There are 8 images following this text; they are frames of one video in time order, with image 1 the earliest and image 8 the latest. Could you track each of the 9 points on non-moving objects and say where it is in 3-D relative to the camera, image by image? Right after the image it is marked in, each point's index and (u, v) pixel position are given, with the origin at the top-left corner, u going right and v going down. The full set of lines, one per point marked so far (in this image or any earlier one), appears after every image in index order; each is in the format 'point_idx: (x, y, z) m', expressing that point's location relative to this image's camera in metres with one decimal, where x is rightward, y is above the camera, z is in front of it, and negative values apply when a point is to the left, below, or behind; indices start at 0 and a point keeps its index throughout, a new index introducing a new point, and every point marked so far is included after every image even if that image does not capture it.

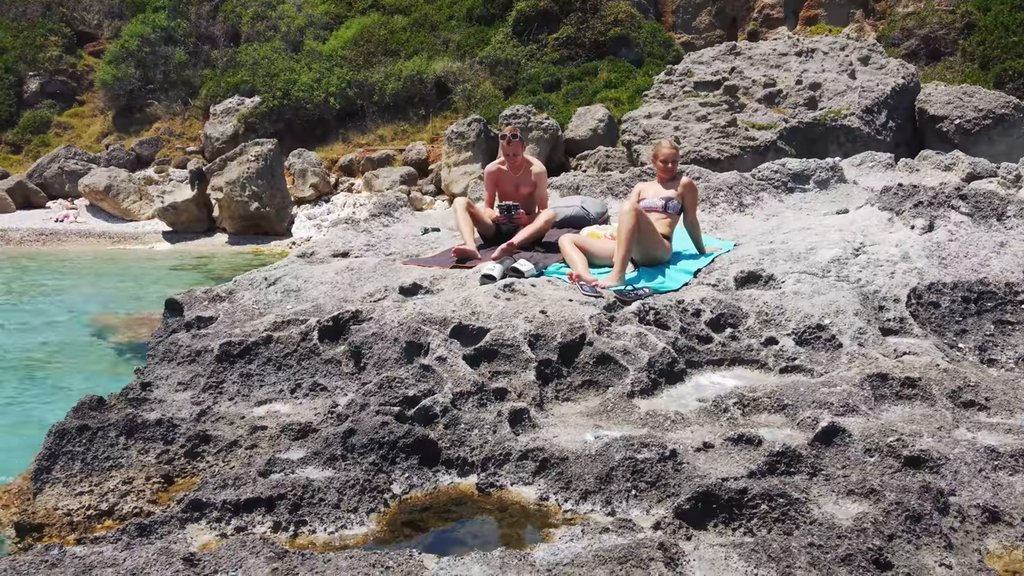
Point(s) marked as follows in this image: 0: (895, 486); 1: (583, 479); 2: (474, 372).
0: (+0.8, -0.4, +1.5) m
1: (+0.2, -0.4, +1.7) m
2: (-0.1, -0.3, +2.2) m
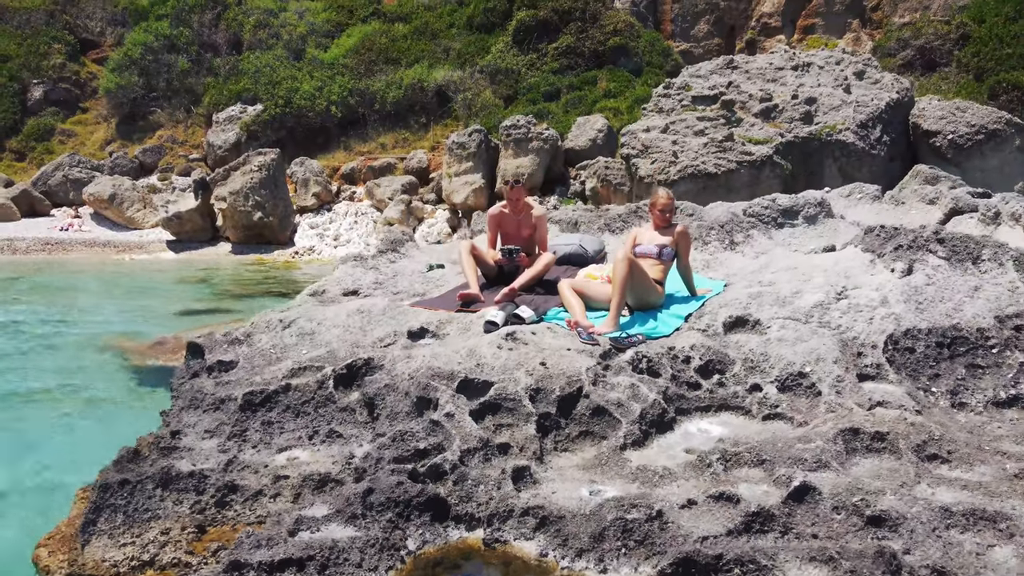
0: (+0.8, -0.6, +1.7) m
1: (+0.2, -0.6, +1.9) m
2: (-0.1, -0.4, +2.4) m
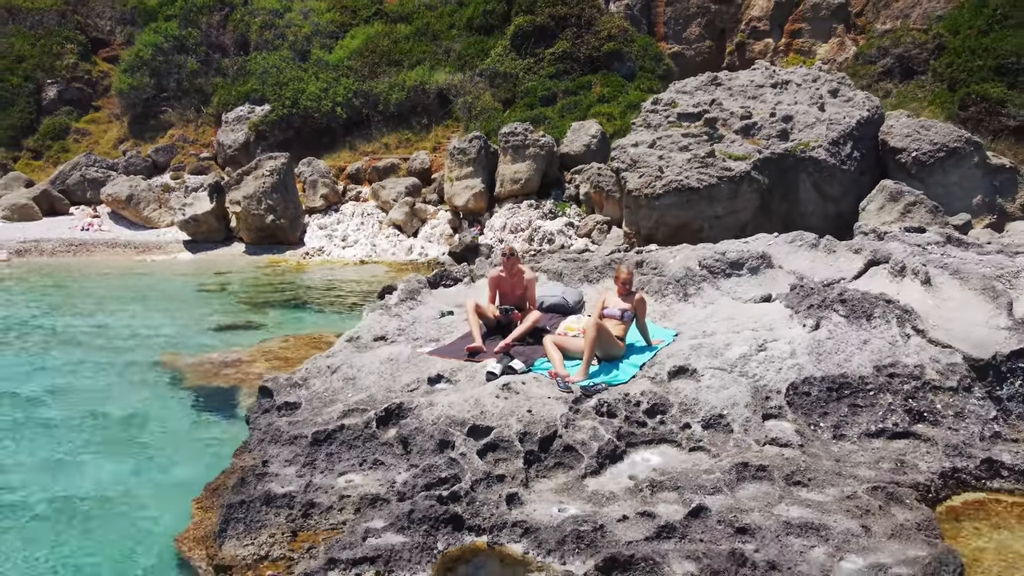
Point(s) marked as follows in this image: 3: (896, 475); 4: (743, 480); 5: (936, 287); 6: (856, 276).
0: (+0.7, -0.9, +2.6) m
1: (+0.1, -0.9, +2.8) m
2: (-0.1, -0.8, +3.3) m
3: (+1.7, -0.8, +3.3) m
4: (+1.0, -0.8, +3.1) m
5: (+2.8, 0.0, +5.0) m
6: (+2.4, +0.1, +5.3) m
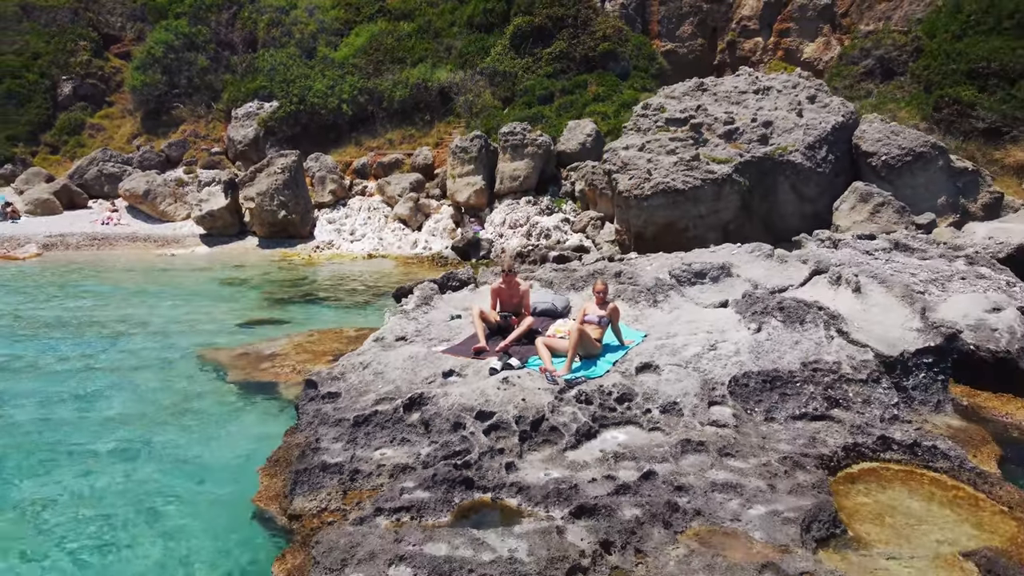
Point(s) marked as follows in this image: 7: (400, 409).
0: (+0.7, -1.0, +3.6) m
1: (+0.1, -1.0, +3.8) m
2: (-0.1, -0.9, +4.3) m
3: (+1.7, -0.9, +4.2) m
4: (+0.9, -0.9, +4.1) m
5: (+2.7, 0.0, +5.9) m
6: (+2.4, 0.0, +6.2) m
7: (-0.7, -0.7, +4.7) m
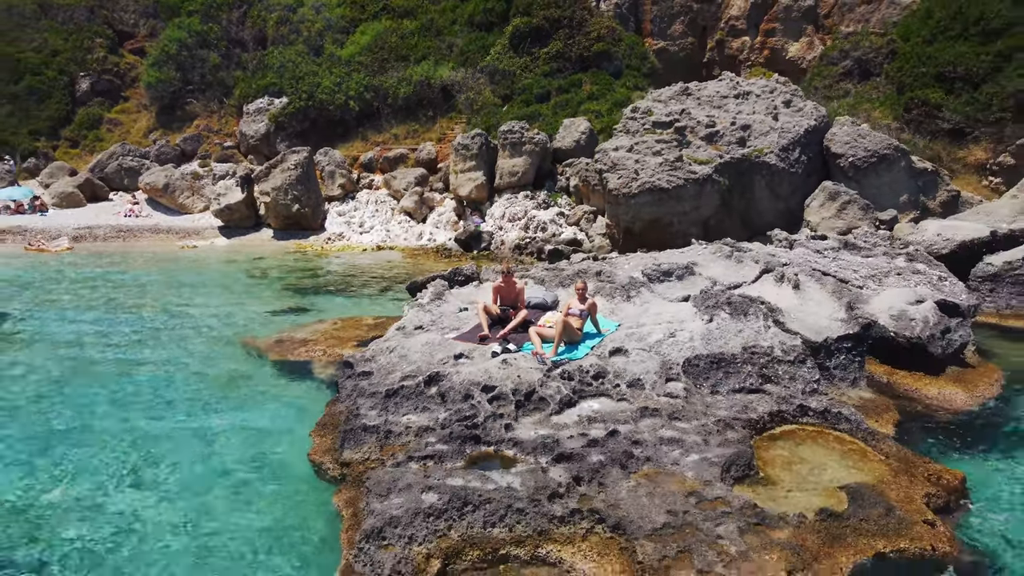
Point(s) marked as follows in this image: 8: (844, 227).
0: (+0.7, -1.0, +4.8) m
1: (+0.1, -1.1, +5.0) m
2: (-0.2, -0.9, +5.5) m
3: (+1.6, -0.9, +5.4) m
4: (+0.9, -0.9, +5.3) m
5: (+2.7, 0.0, +7.1) m
6: (+2.3, 0.0, +7.4) m
7: (-0.7, -0.7, +6.0) m
8: (+5.6, +1.0, +12.7) m
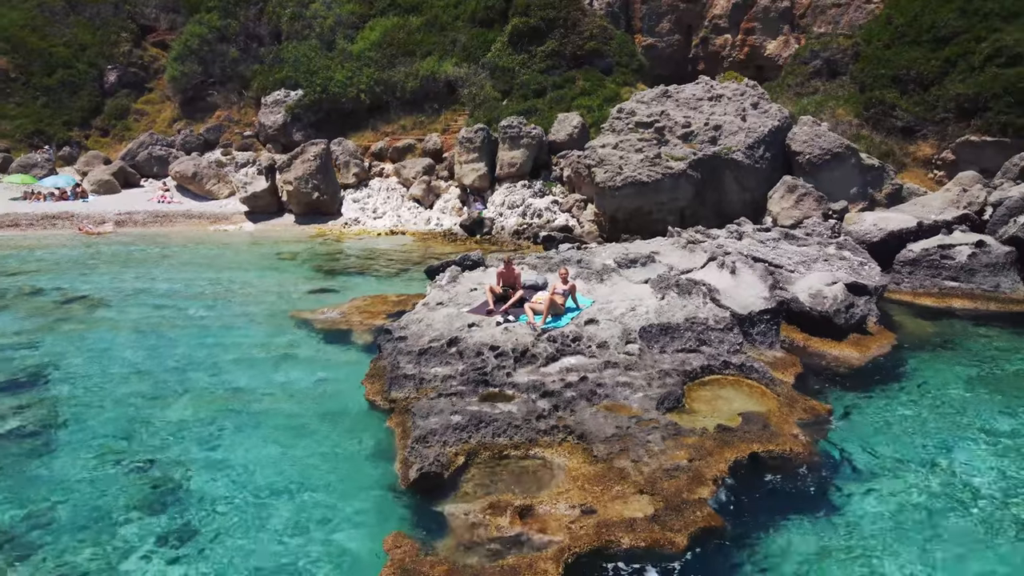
0: (+0.7, -0.9, +6.8) m
1: (+0.1, -0.9, +7.0) m
2: (-0.2, -0.7, +7.5) m
3: (+1.6, -0.8, +7.5) m
4: (+0.9, -0.8, +7.3) m
5: (+2.7, +0.2, +9.1) m
6: (+2.3, +0.2, +9.4) m
7: (-0.7, -0.6, +8.0) m
8: (+5.6, +1.4, +14.6) m
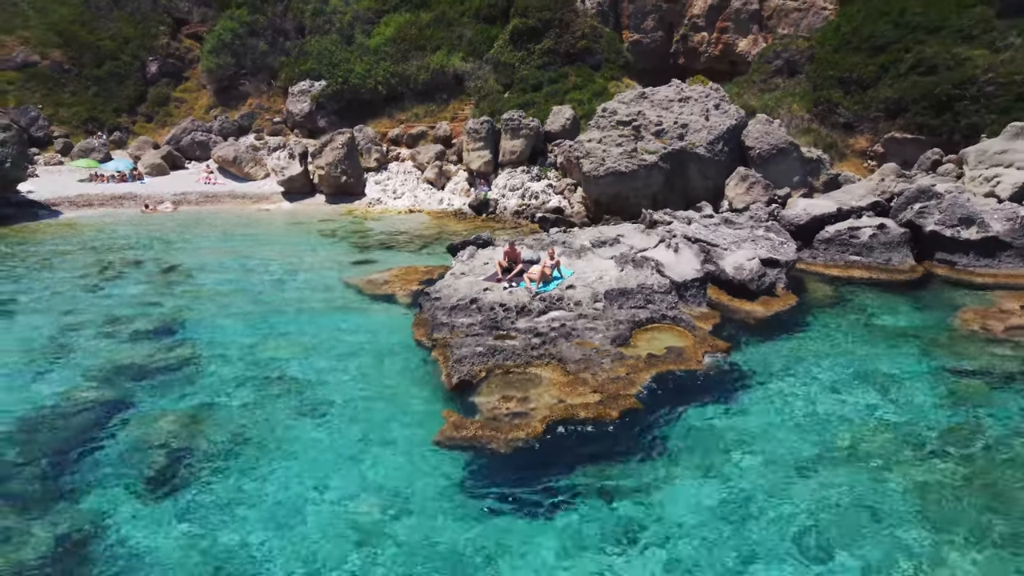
0: (+0.8, -0.6, +10.2) m
1: (+0.1, -0.6, +10.4) m
2: (-0.1, -0.4, +10.9) m
3: (+1.7, -0.4, +10.8) m
4: (+1.0, -0.4, +10.7) m
5: (+2.8, +0.6, +12.4) m
6: (+2.4, +0.7, +12.7) m
7: (-0.7, -0.2, +11.3) m
8: (+5.6, +2.0, +17.9) m
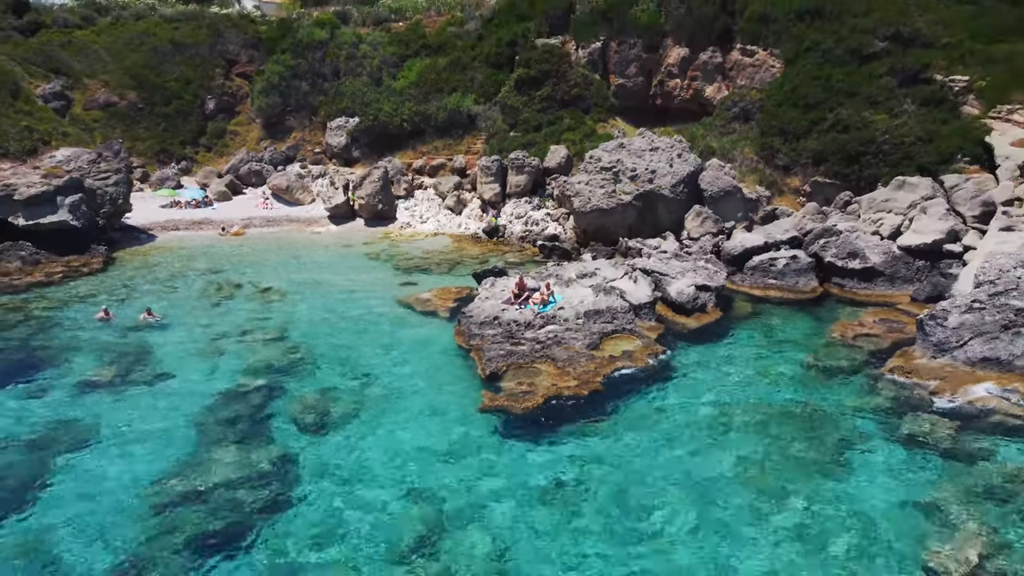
0: (+1.0, -1.1, +15.6) m
1: (+0.4, -1.1, +15.8) m
2: (+0.1, -0.8, +16.2) m
3: (+1.9, -0.9, +16.2) m
4: (+1.2, -0.9, +16.0) m
5: (+3.0, +0.1, +17.8) m
6: (+2.6, +0.2, +18.1) m
7: (-0.5, -0.7, +16.7) m
8: (+5.8, +1.7, +23.2) m
